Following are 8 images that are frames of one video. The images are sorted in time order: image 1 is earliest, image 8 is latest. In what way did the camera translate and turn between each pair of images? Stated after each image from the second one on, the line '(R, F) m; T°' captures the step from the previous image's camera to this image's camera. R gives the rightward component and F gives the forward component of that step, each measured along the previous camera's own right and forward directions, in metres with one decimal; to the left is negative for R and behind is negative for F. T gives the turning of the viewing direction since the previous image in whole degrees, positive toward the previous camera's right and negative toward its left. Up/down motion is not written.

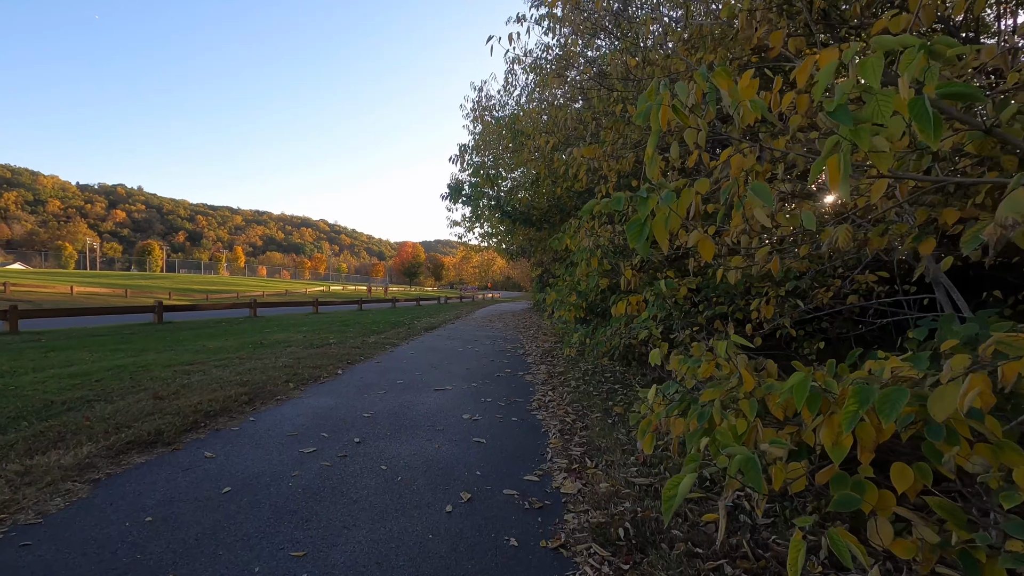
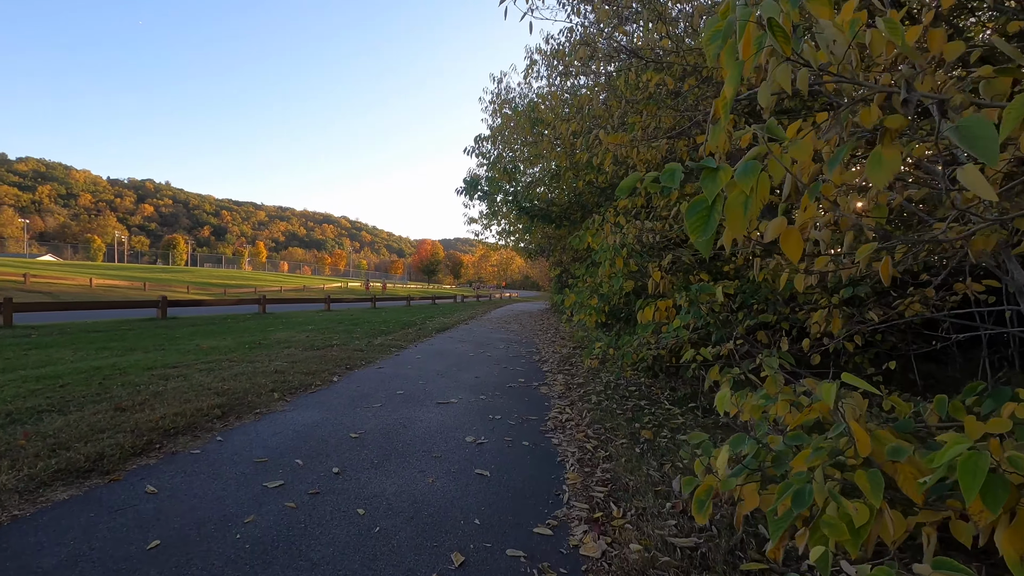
(0.0, +0.6) m; -2°
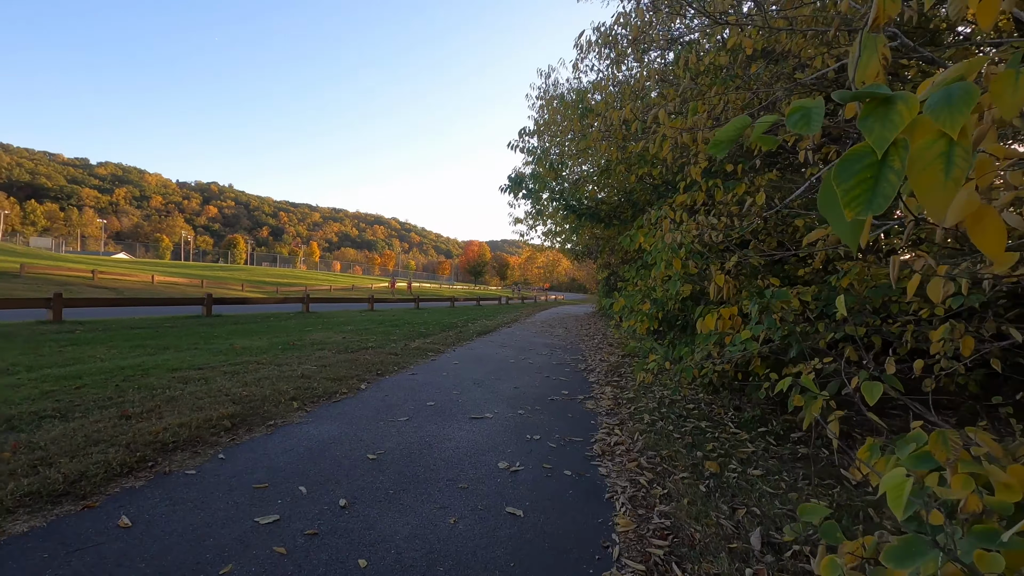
(0.0, +0.5) m; -5°
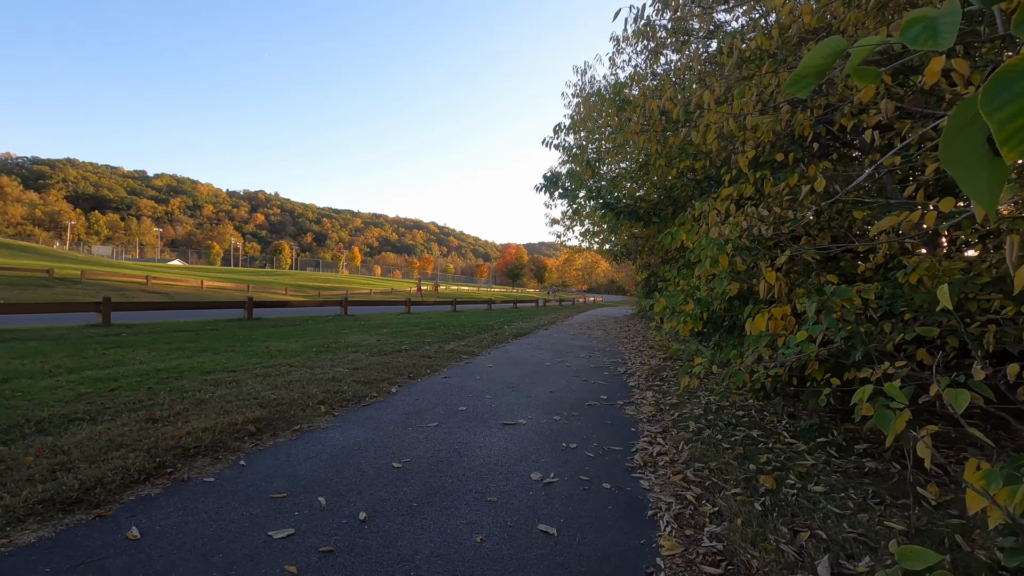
(0.0, +0.2) m; -4°
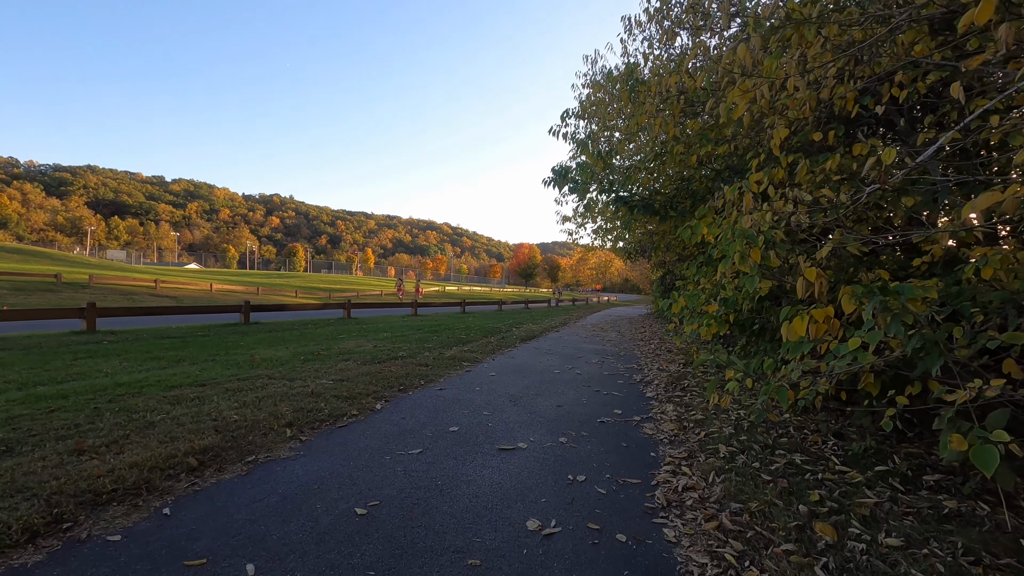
(+0.1, +0.6) m; -1°
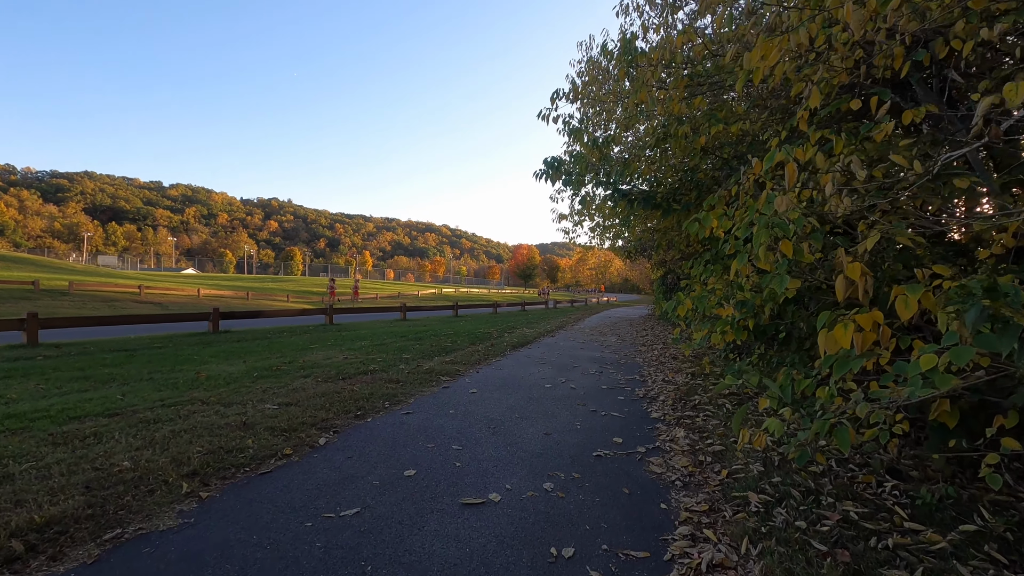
(+0.2, +0.8) m; 0°
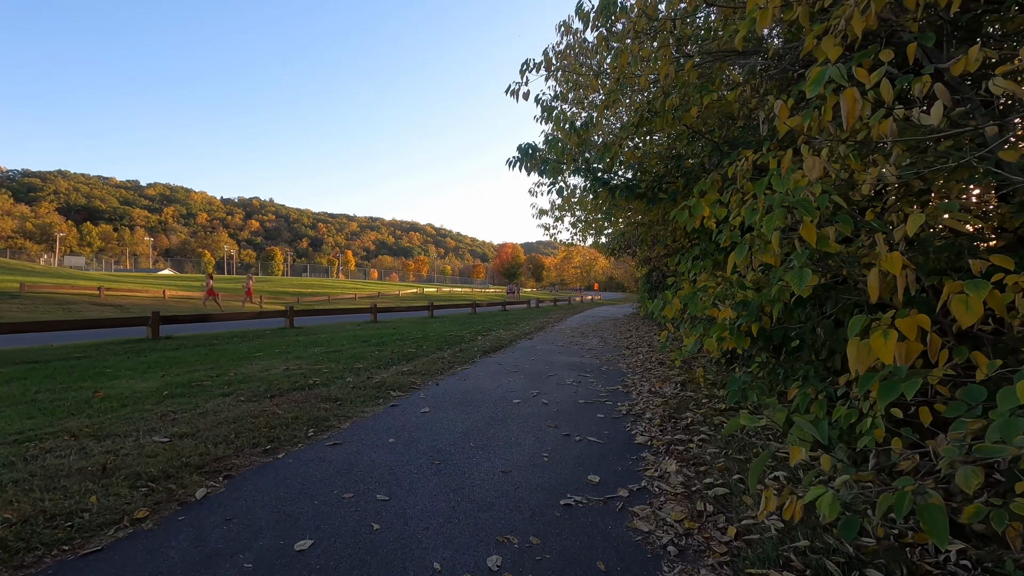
(+0.2, +0.8) m; +2°
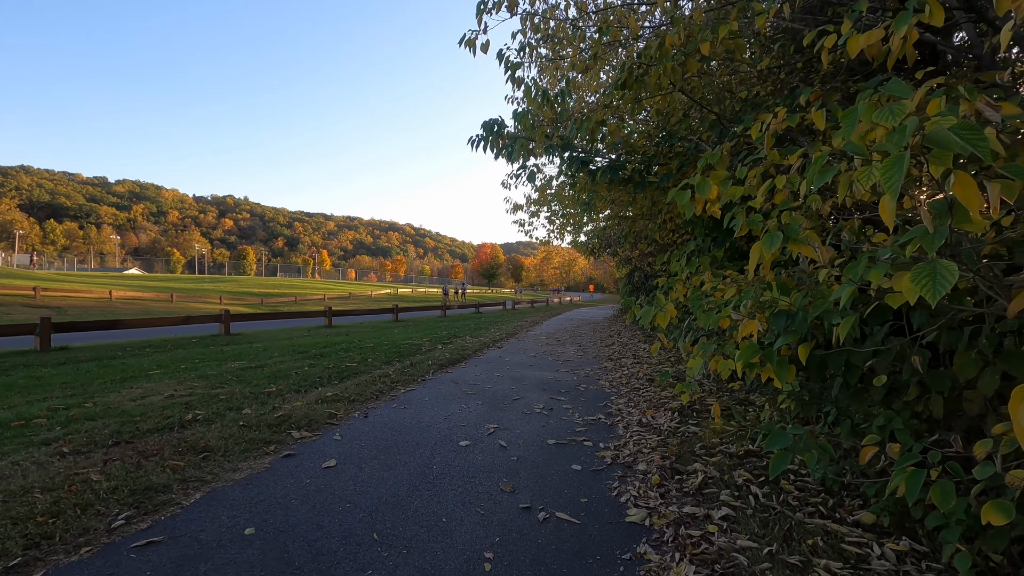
(+0.2, +1.2) m; +2°
